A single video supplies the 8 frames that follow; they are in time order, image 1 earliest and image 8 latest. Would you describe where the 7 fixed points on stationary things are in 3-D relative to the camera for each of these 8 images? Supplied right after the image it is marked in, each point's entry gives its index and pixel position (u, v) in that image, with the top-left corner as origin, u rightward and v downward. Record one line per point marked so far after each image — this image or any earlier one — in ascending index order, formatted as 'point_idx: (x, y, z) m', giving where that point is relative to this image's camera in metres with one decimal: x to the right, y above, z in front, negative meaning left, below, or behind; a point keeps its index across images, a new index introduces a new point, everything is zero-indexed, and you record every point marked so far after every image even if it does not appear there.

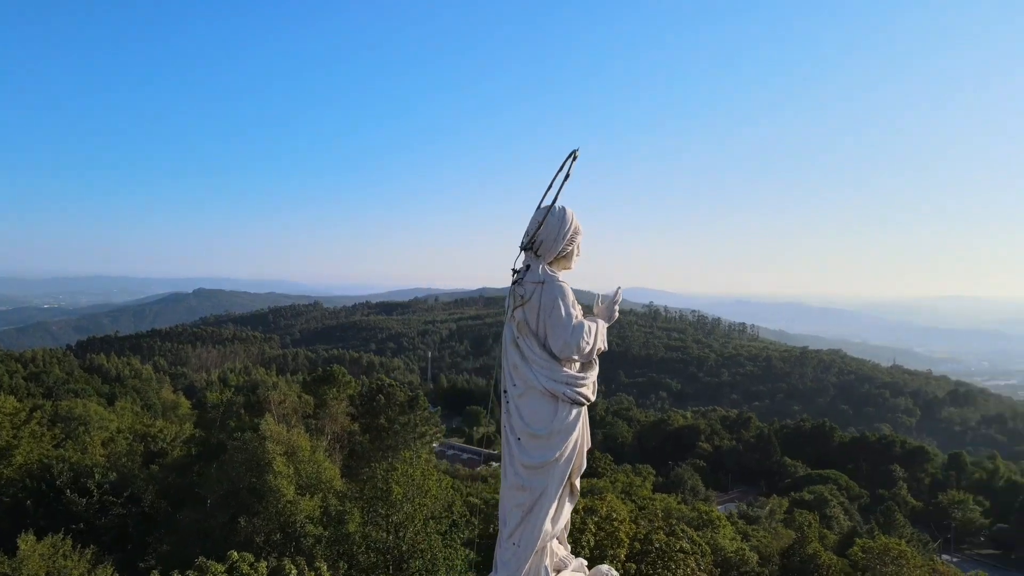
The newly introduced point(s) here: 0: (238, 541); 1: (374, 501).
0: (-6.0, -5.6, +16.0) m
1: (-2.8, -4.2, +14.2) m
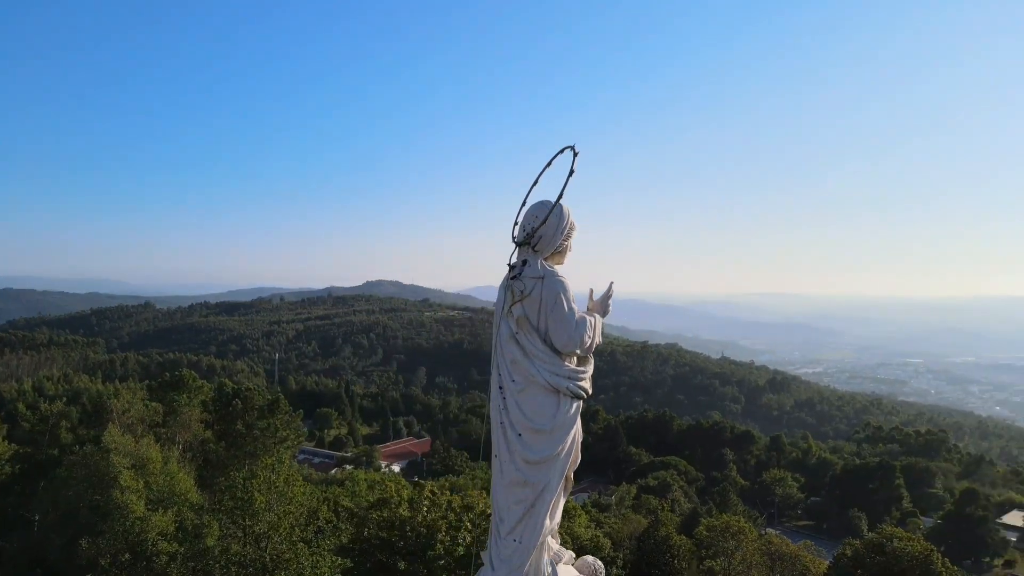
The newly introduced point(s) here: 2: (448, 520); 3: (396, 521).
0: (-8.7, -5.5, +14.6) m
1: (-5.2, -4.1, +13.4) m
2: (-1.3, -4.4, +13.8) m
3: (-2.3, -4.5, +14.1) m
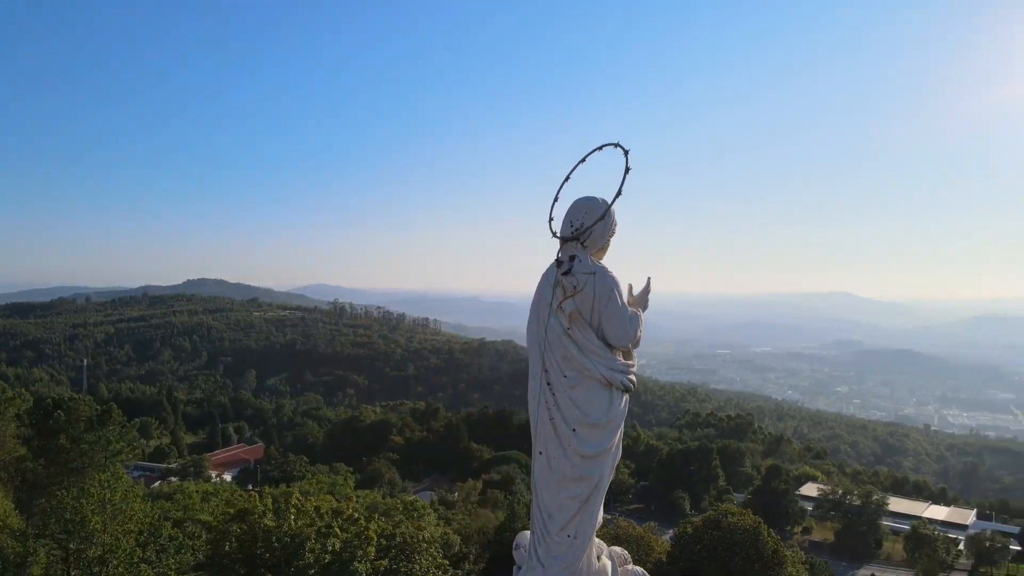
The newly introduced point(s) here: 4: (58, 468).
0: (-11.0, -5.5, +12.5) m
1: (-7.4, -4.1, +12.1) m
2: (-3.6, -4.4, +13.3) m
3: (-4.7, -4.5, +13.3) m
4: (-11.7, -4.6, +18.8) m
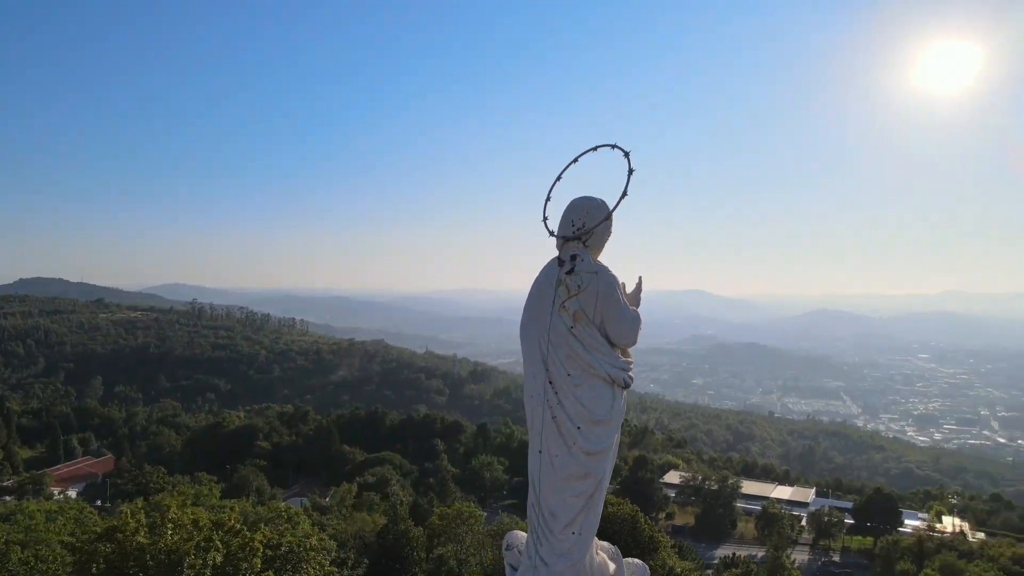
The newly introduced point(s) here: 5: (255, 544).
0: (-12.6, -5.6, +10.5) m
1: (-9.0, -4.1, +10.8) m
2: (-5.5, -4.4, +12.5) m
3: (-6.5, -4.5, +12.4) m
4: (-14.4, -4.7, +16.6) m
5: (-4.5, -4.4, +12.6) m
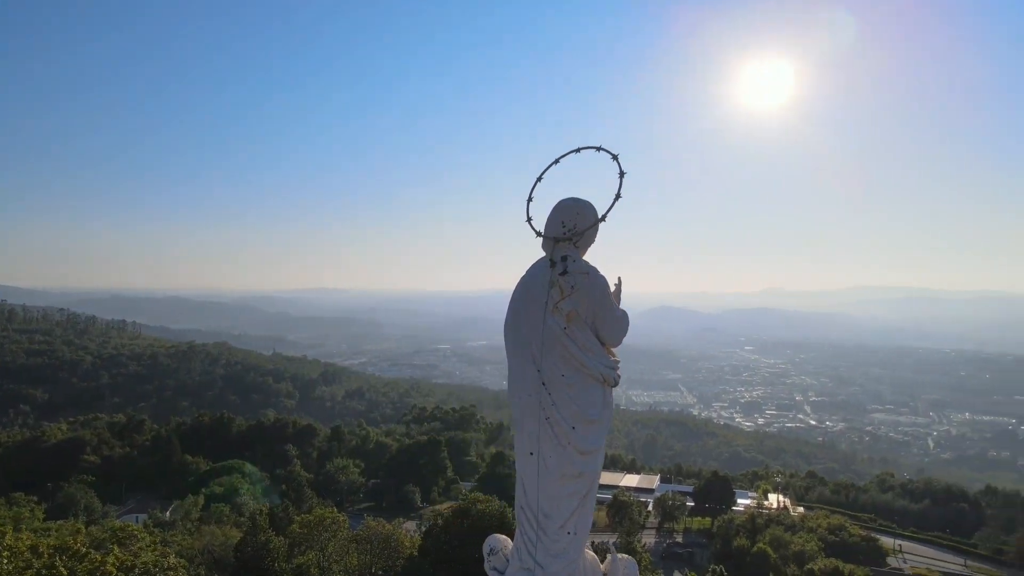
0: (-14.1, -5.6, +8.0) m
1: (-10.5, -4.1, +8.9) m
2: (-7.4, -4.4, +11.3) m
3: (-8.4, -4.5, +11.0) m
4: (-16.9, -4.7, +13.6) m
5: (-6.4, -4.4, +11.6) m
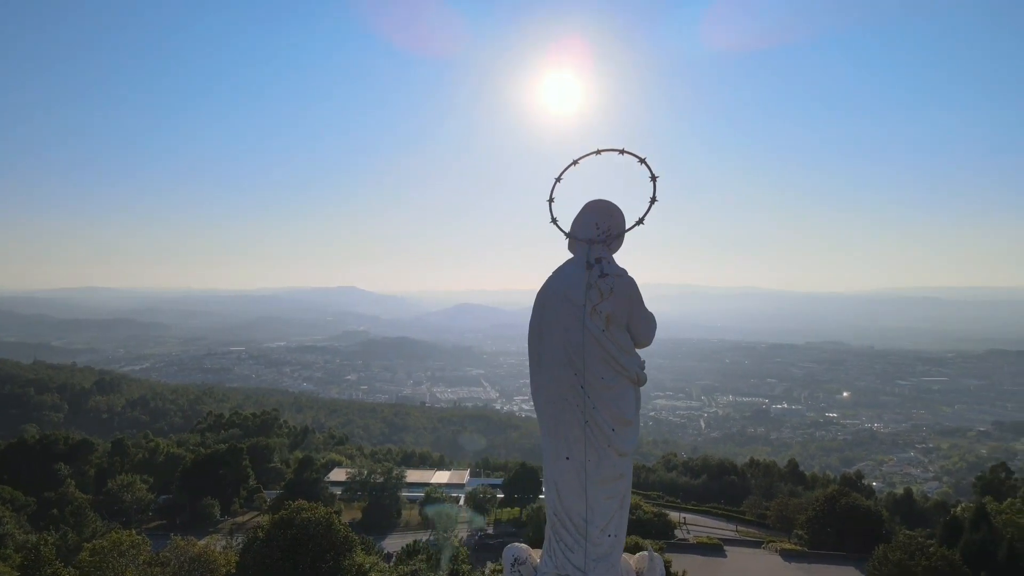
0: (-15.1, -5.7, +4.3) m
1: (-11.9, -4.2, +6.1) m
2: (-9.4, -4.4, +9.1) m
3: (-10.4, -4.5, +8.6) m
4: (-19.2, -4.8, +9.1) m
5: (-8.6, -4.5, +9.7) m
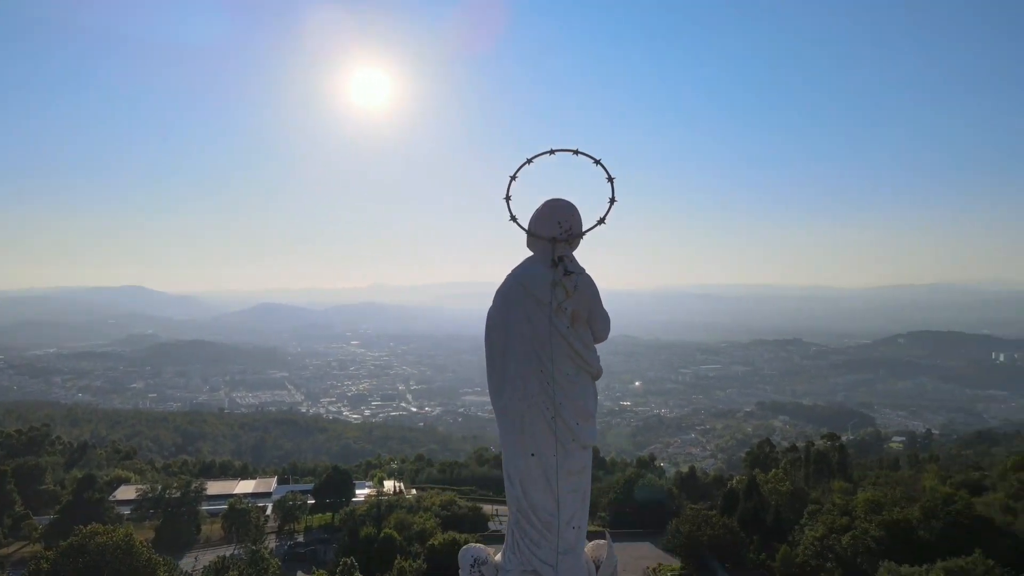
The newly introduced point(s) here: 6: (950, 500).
0: (-15.3, -5.7, +0.5) m
1: (-12.7, -4.2, +3.0) m
2: (-11.0, -4.4, +6.6) m
3: (-11.8, -4.6, +5.9) m
4: (-20.5, -4.8, +4.2) m
5: (-10.3, -4.5, +7.3) m
6: (+8.7, -4.3, +14.7) m
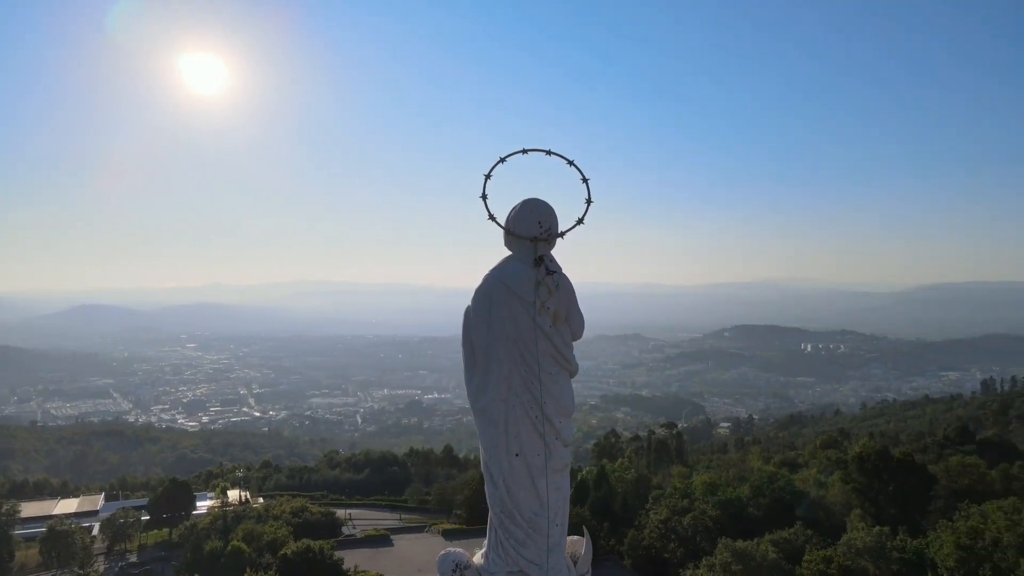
0: (-14.9, -5.8, -2.4) m
1: (-12.7, -4.3, +0.6) m
2: (-11.8, -4.5, +4.4) m
3: (-12.4, -4.6, +3.5) m
4: (-20.6, -4.9, +0.2) m
5: (-11.2, -4.5, +5.3) m
6: (+6.0, -4.2, +16.1) m
